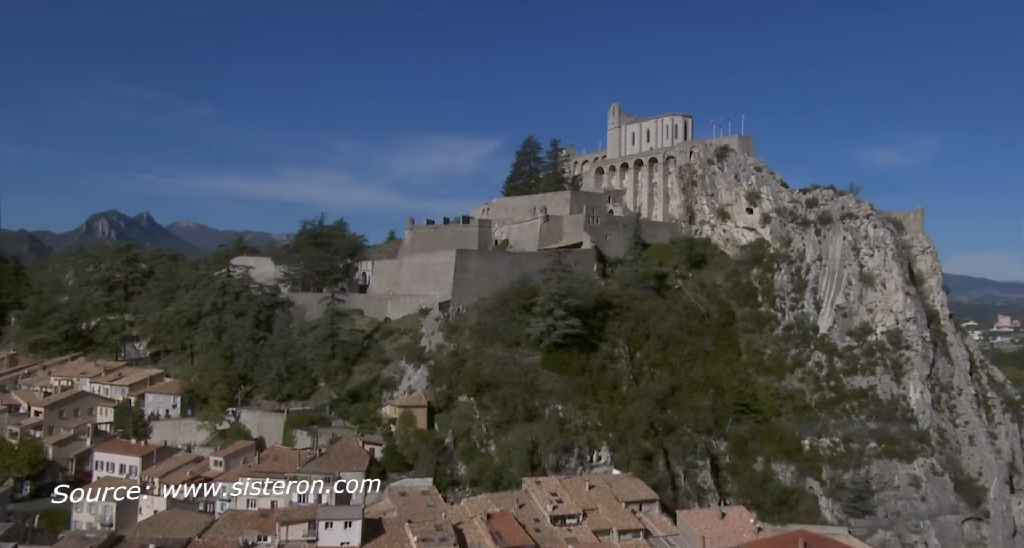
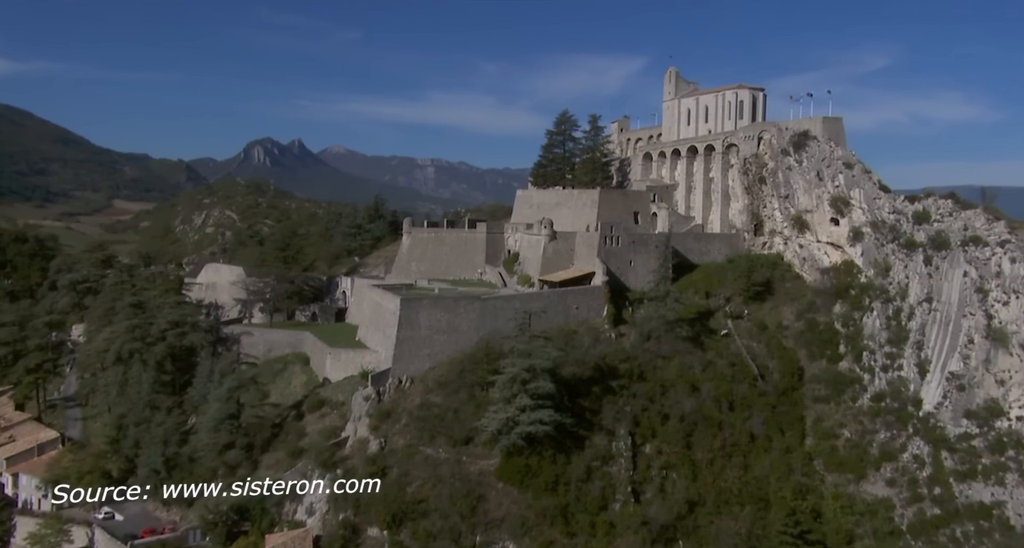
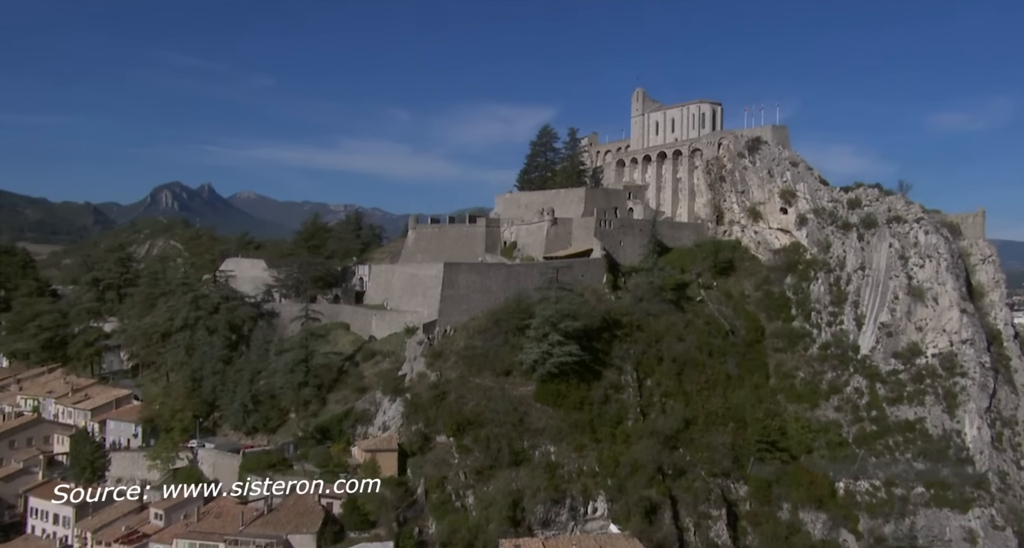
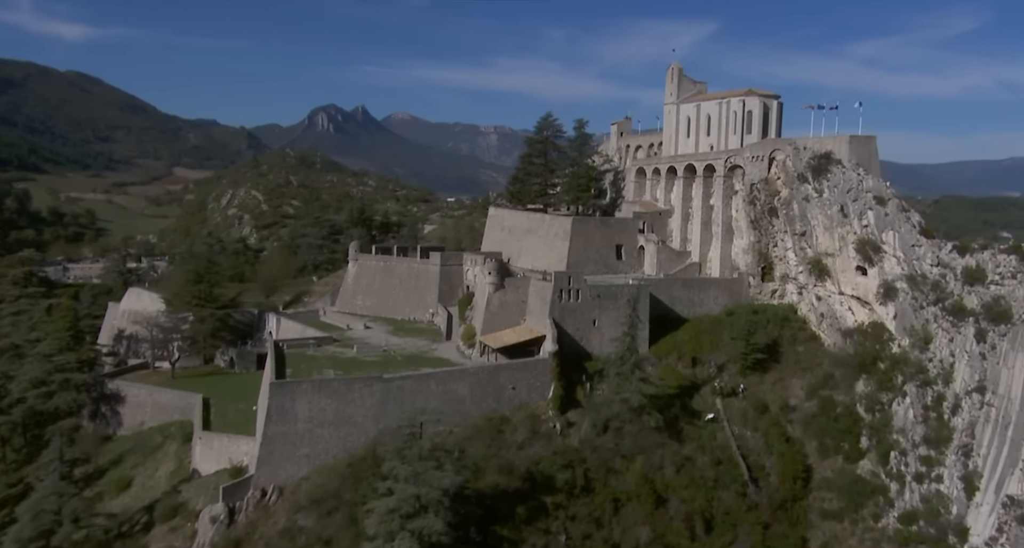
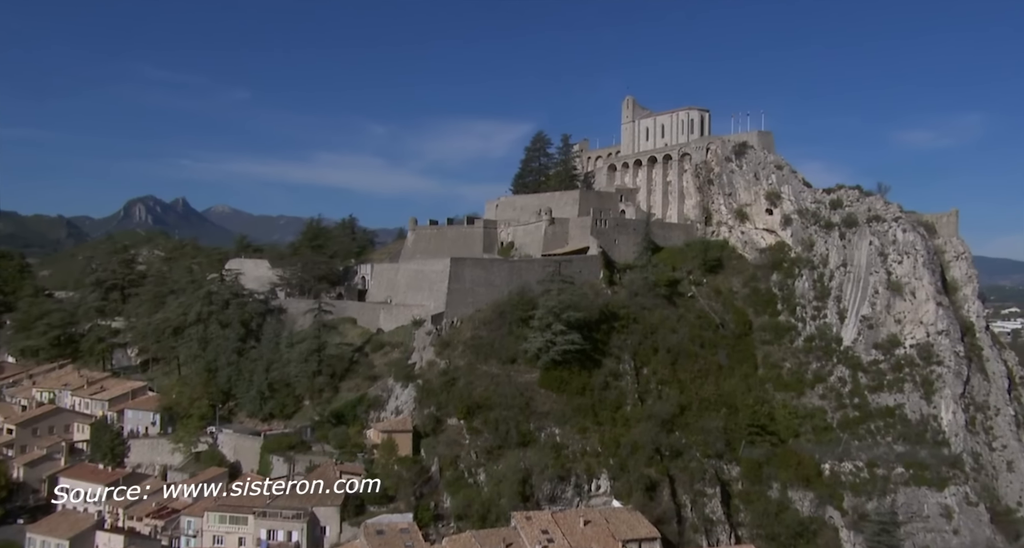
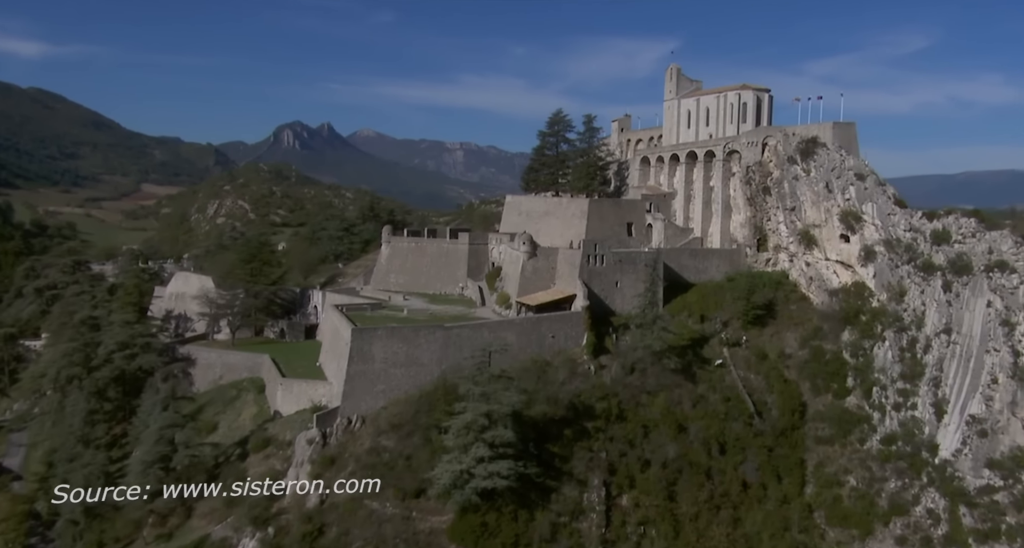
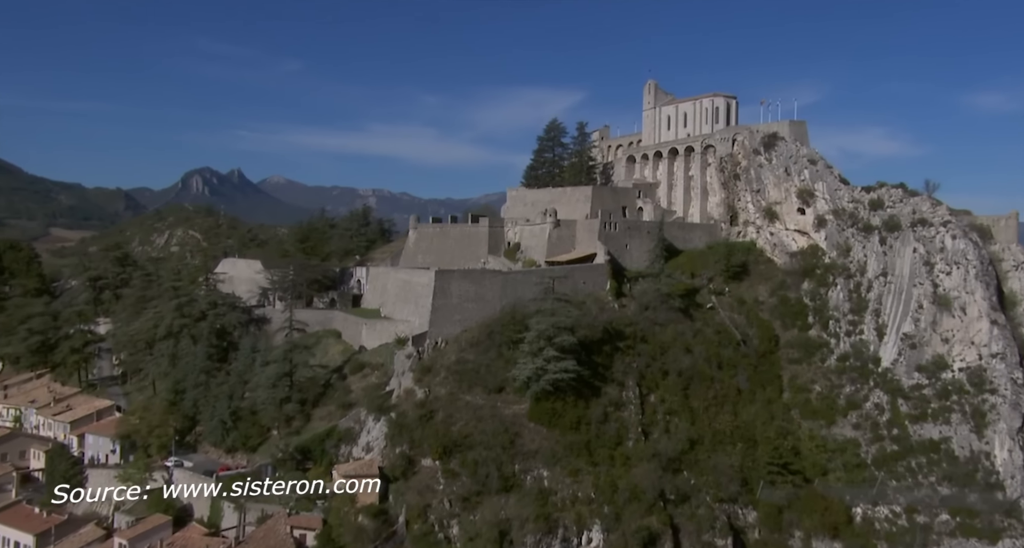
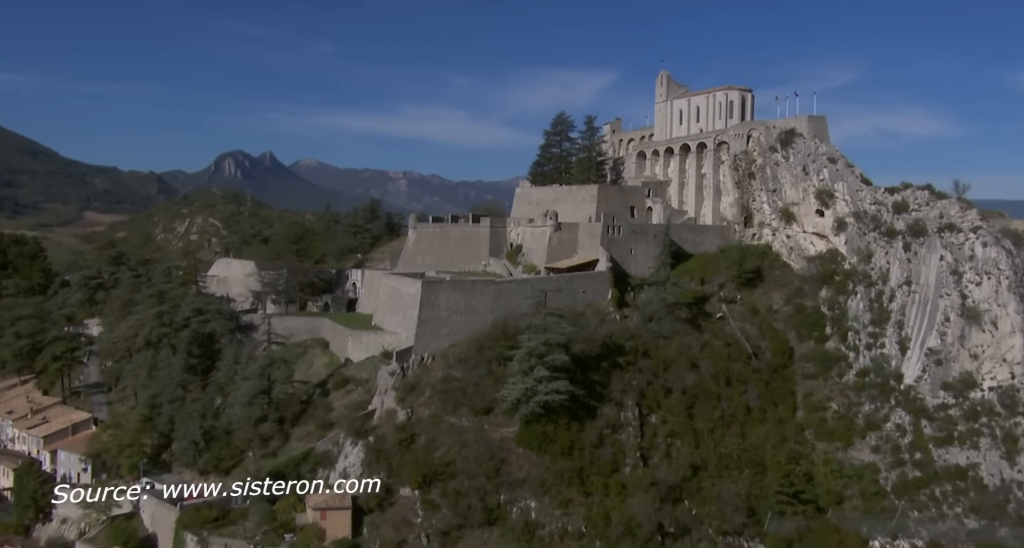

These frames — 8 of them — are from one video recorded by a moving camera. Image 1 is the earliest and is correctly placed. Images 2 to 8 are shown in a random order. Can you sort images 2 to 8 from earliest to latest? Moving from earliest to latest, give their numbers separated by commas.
5, 3, 7, 8, 2, 6, 4
